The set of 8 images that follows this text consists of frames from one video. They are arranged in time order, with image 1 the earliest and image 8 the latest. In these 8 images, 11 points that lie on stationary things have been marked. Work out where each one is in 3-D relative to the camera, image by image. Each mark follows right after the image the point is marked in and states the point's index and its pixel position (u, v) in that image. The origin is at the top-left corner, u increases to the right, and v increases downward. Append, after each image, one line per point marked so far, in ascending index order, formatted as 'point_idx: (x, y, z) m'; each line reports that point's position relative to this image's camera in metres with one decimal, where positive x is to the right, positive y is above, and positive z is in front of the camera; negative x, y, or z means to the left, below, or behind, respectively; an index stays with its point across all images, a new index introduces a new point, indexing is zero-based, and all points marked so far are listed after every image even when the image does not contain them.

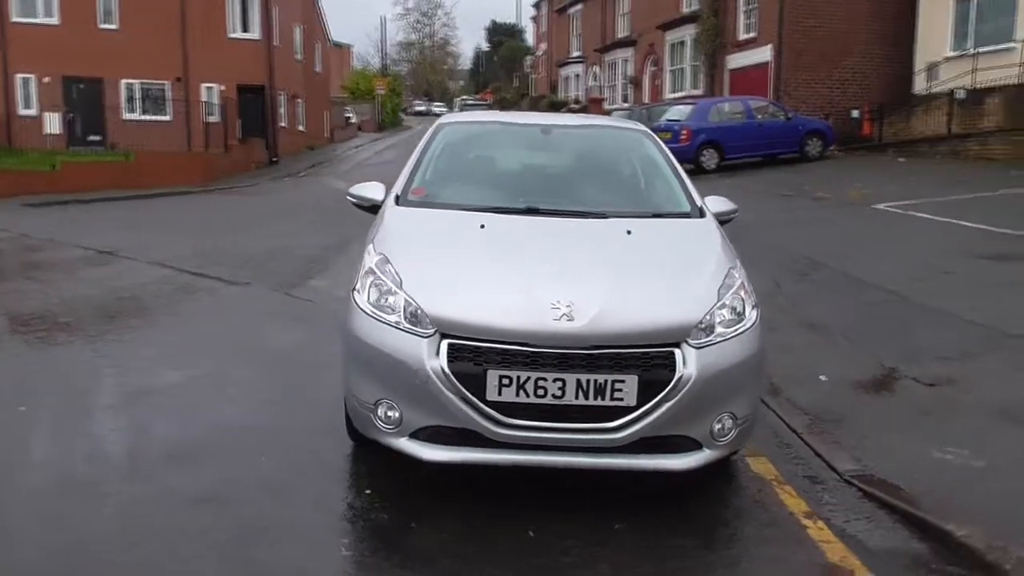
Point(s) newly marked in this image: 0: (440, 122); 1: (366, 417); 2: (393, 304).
0: (-0.5, +1.2, +5.9) m
1: (-0.7, -0.7, +4.1) m
2: (-0.6, -0.1, +4.1) m
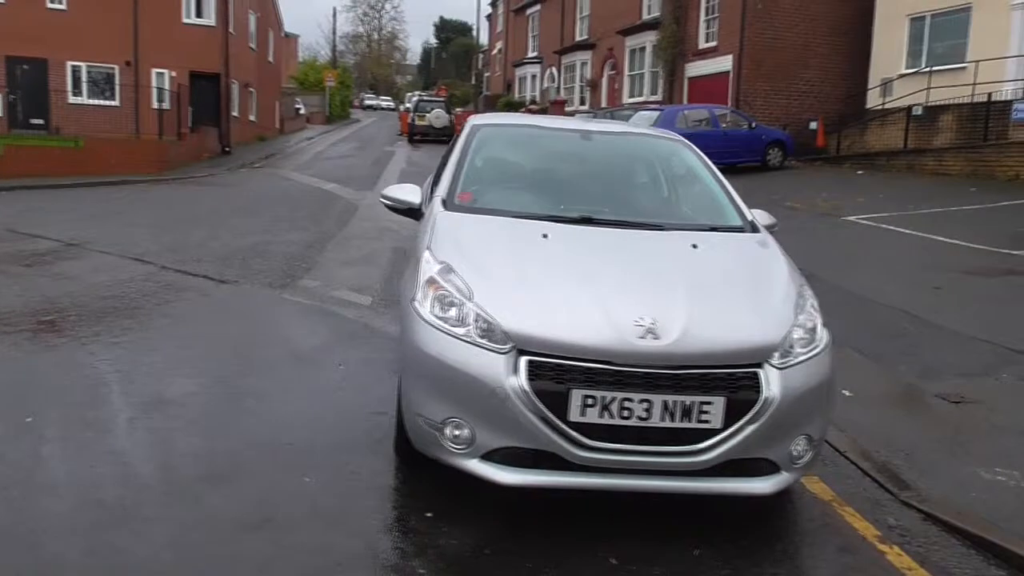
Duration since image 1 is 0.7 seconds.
0: (-0.2, +1.2, +5.7) m
1: (-0.4, -0.7, +3.9) m
2: (-0.2, -0.1, +3.9) m
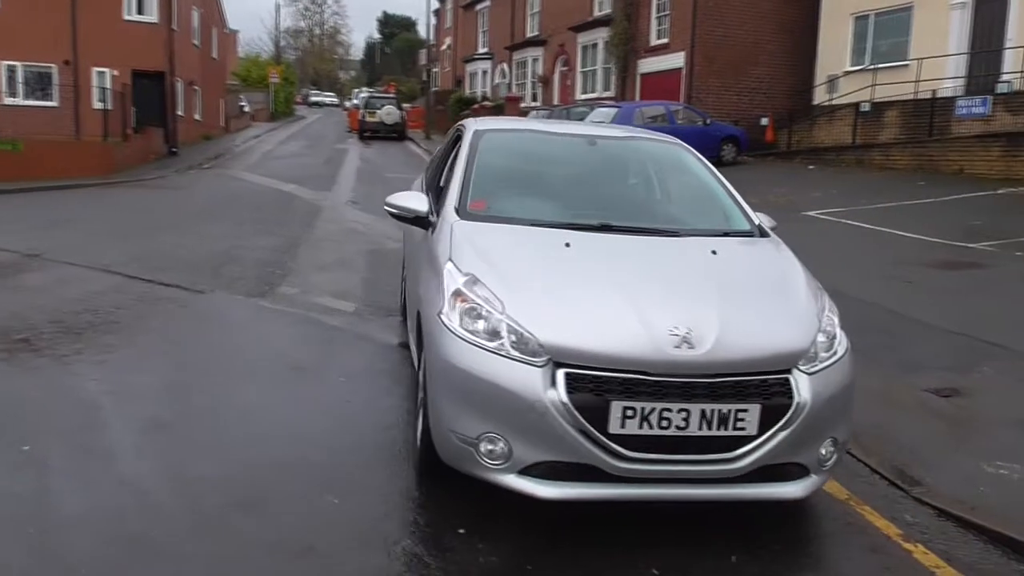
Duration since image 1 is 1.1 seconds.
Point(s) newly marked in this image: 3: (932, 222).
0: (-0.2, +1.1, +5.7) m
1: (-0.2, -0.8, +3.8) m
2: (-0.1, -0.2, +3.8) m
3: (+7.3, +1.1, +14.3) m
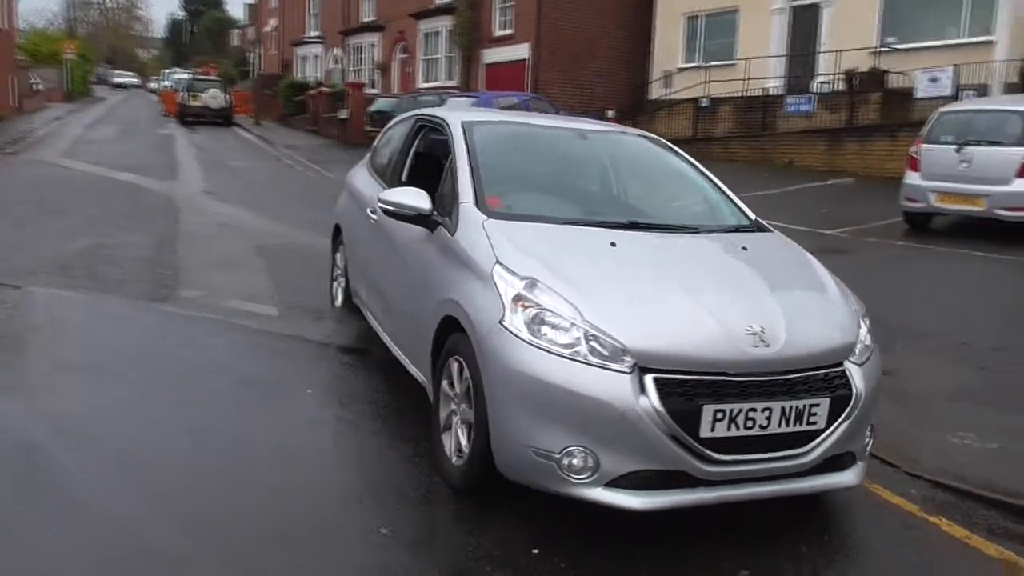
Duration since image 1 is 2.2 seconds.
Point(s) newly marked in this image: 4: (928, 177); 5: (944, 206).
0: (-0.3, +1.1, +5.4) m
1: (+0.2, -0.8, +3.6) m
2: (+0.3, -0.2, +3.7) m
3: (+5.2, +1.4, +15.4) m
4: (+6.3, +1.7, +12.4) m
5: (+6.5, +1.2, +12.2) m
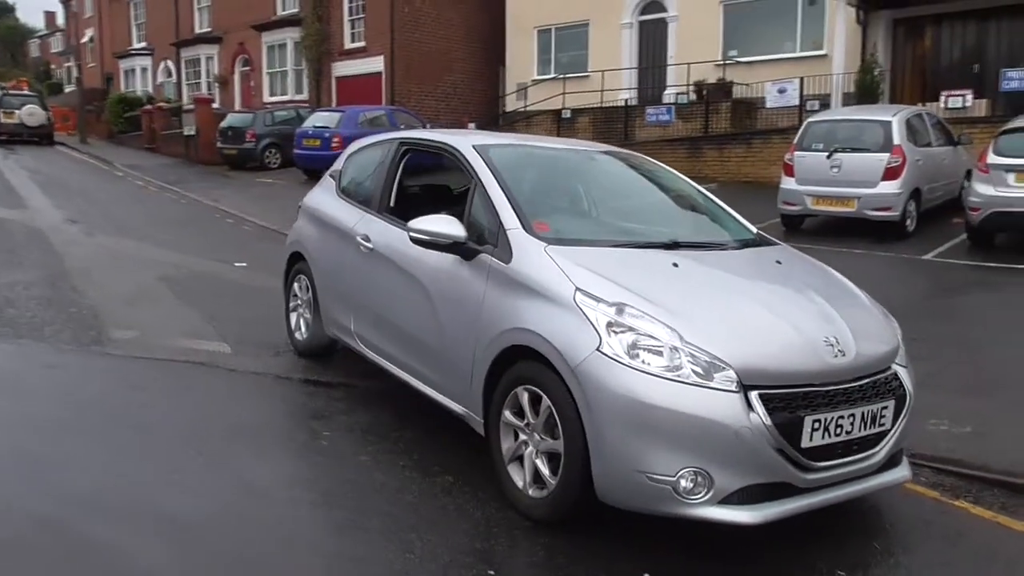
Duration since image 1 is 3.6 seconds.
0: (-0.3, +0.9, +5.3) m
1: (+0.7, -0.9, +3.6) m
2: (+0.7, -0.3, +3.7) m
3: (+3.1, +1.4, +16.2) m
4: (+4.8, +1.8, +13.5) m
5: (+5.0, +1.3, +13.3) m
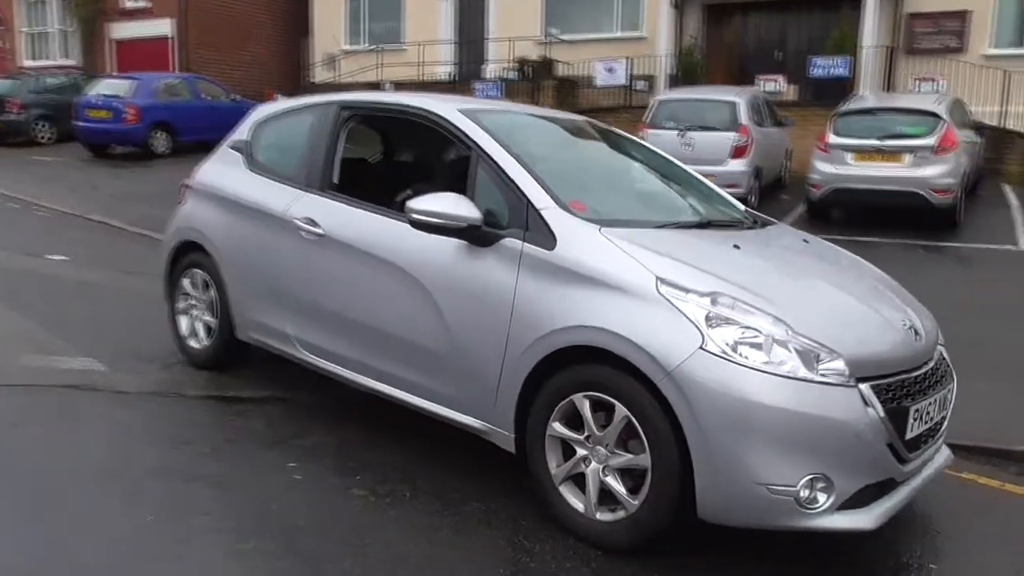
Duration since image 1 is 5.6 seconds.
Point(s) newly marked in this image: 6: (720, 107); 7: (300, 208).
0: (-0.3, +1.0, +4.5) m
1: (+1.0, -0.8, +3.2) m
2: (+1.1, -0.3, +3.3) m
3: (+0.1, +1.8, +15.9) m
4: (+2.4, +2.2, +13.7) m
5: (+2.7, +1.7, +13.6) m
6: (+3.5, +3.1, +13.8) m
7: (-1.3, +0.5, +4.9) m
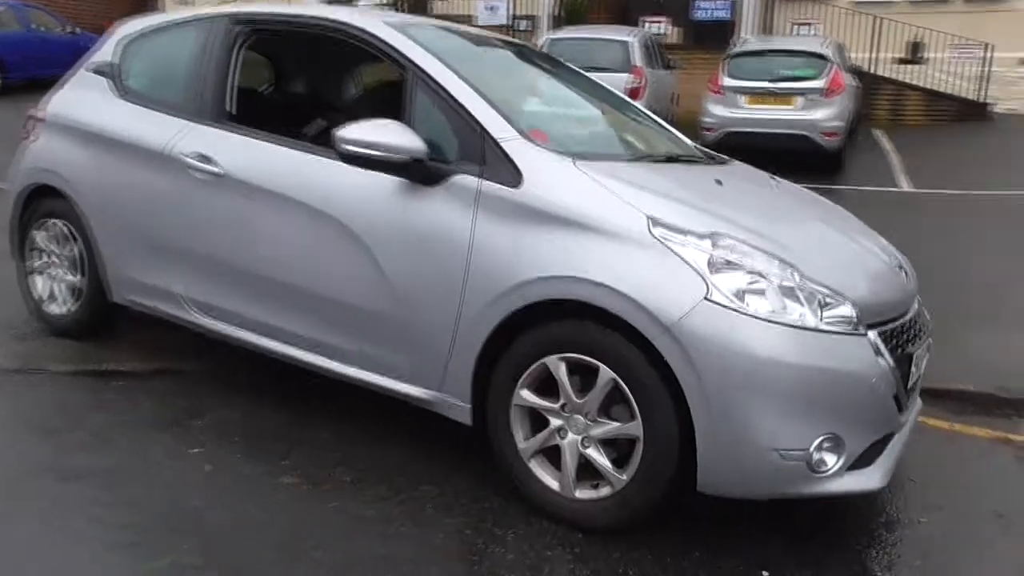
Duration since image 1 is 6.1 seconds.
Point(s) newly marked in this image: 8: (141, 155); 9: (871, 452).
0: (-0.6, +1.2, +3.8) m
1: (+1.0, -0.6, +2.9) m
2: (+1.0, 0.0, +2.9) m
3: (-2.0, +2.7, +15.0) m
4: (+0.6, +3.0, +13.2) m
5: (+0.9, +2.6, +13.2) m
6: (+1.6, +3.9, +13.4) m
7: (-1.6, +0.7, +4.0) m
8: (-1.9, +0.7, +4.2) m
9: (+1.3, -0.6, +3.0) m
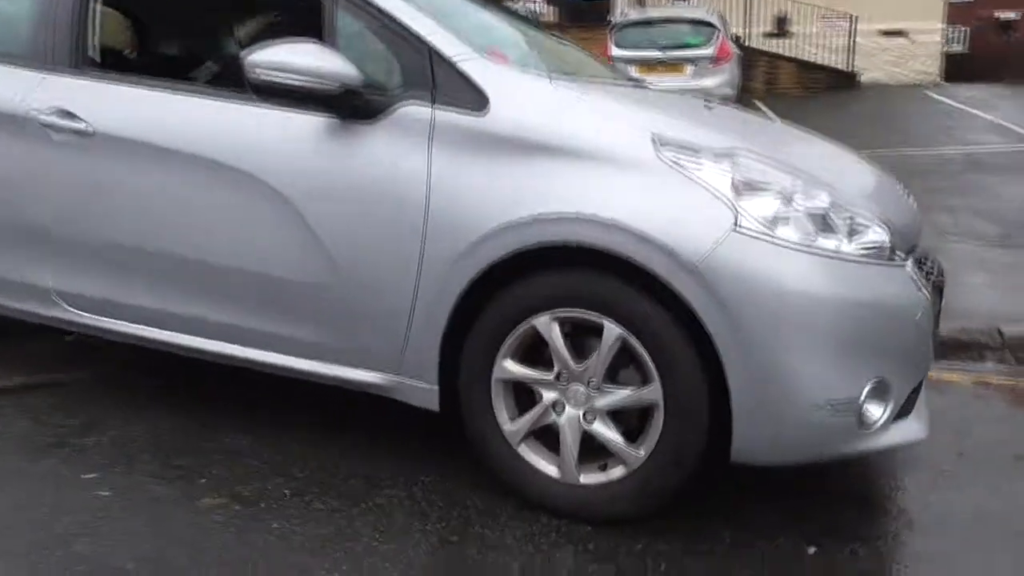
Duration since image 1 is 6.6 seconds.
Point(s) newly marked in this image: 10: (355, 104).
0: (-0.9, +1.3, +3.1) m
1: (+1.0, -0.4, +2.4) m
2: (+0.9, +0.2, +2.4) m
3: (-4.0, +2.7, +14.0) m
4: (-1.2, +3.2, +12.6) m
5: (-0.9, +2.8, +12.6) m
6: (-0.3, +4.2, +12.9) m
7: (-1.8, +0.8, +3.2) m
8: (-2.2, +0.7, +3.3) m
9: (+1.3, -0.4, +2.6) m
10: (-0.5, +0.6, +2.7) m
